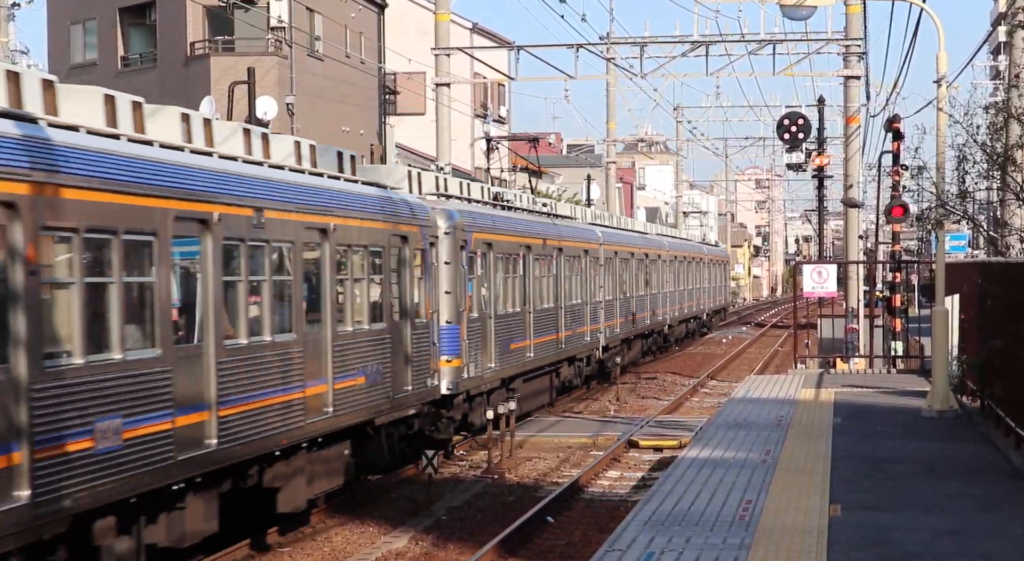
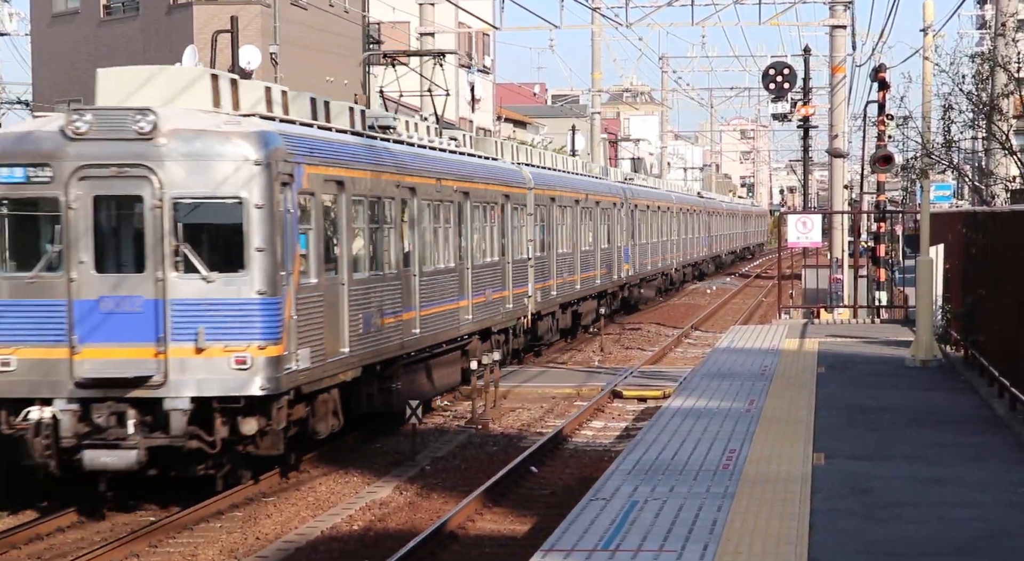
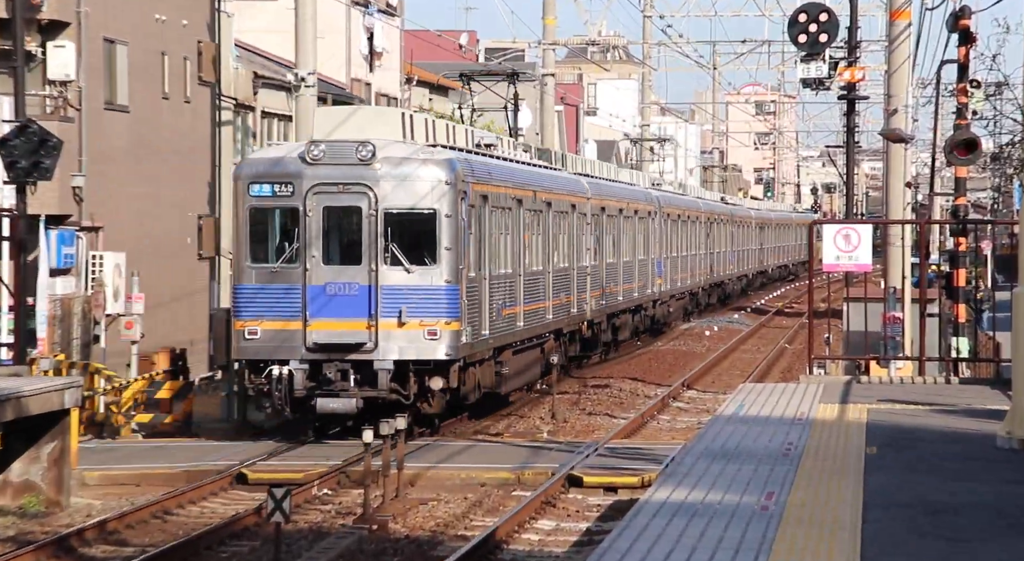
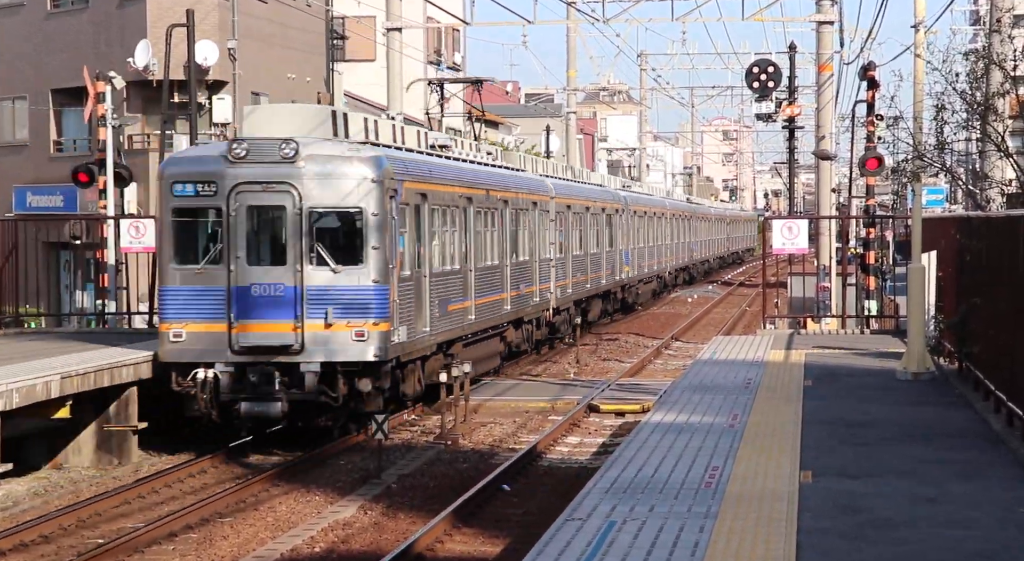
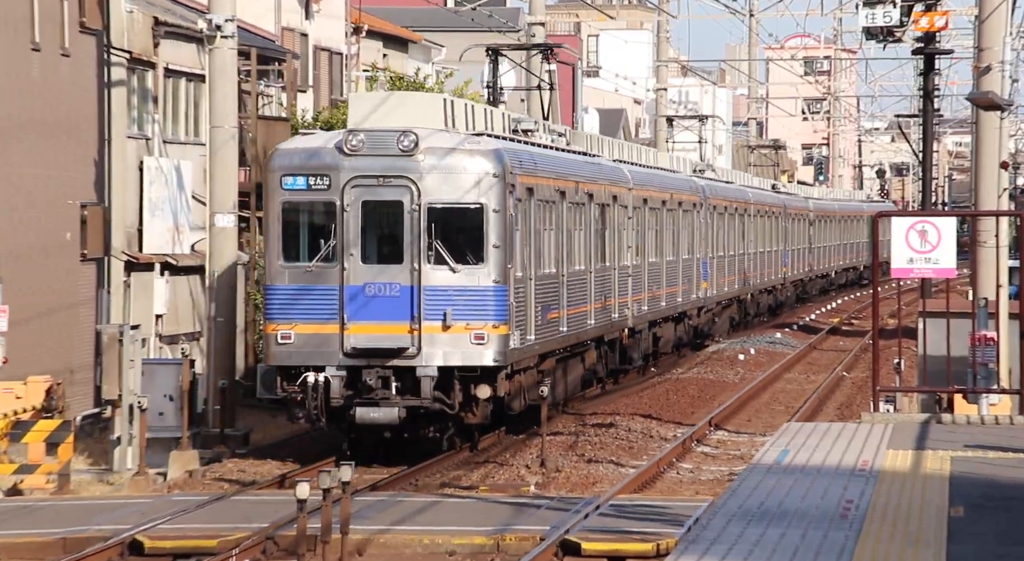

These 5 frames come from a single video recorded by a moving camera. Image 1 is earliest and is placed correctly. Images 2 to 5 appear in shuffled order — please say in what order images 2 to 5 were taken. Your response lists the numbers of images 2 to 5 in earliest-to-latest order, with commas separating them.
2, 4, 3, 5
